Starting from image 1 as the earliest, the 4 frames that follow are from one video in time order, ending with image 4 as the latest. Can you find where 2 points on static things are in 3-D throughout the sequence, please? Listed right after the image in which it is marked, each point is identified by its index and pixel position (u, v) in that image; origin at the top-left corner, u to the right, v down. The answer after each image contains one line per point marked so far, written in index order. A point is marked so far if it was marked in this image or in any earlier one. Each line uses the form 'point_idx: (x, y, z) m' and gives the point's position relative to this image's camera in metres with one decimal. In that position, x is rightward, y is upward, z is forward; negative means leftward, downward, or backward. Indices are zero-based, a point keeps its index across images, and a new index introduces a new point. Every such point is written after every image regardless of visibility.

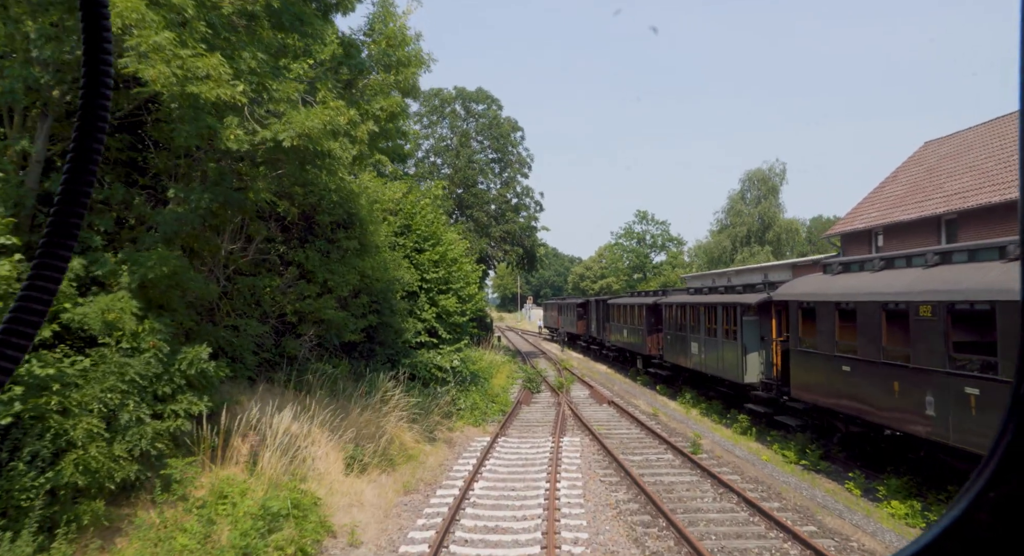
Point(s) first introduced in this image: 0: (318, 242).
0: (-3.5, +0.6, +12.4) m
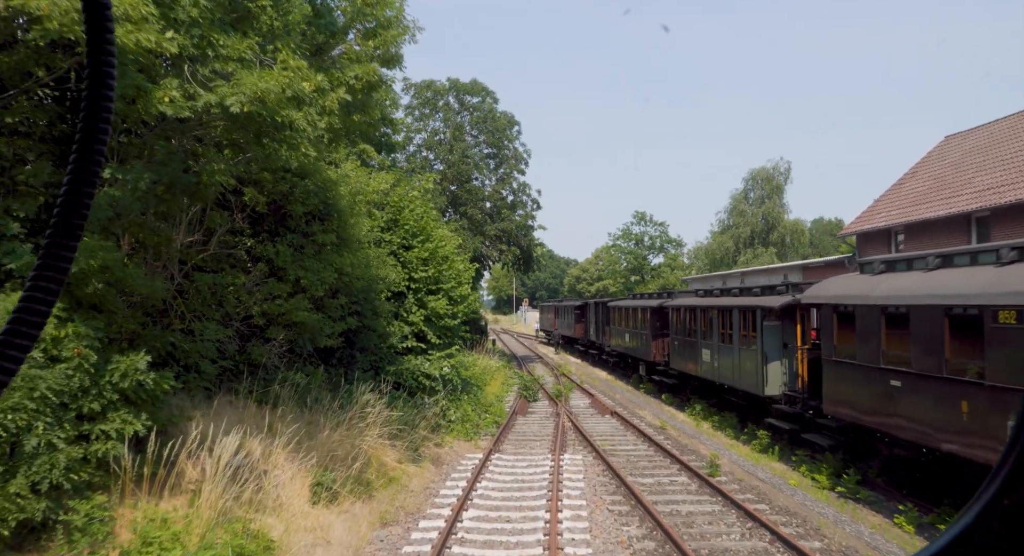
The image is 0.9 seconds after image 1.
0: (-3.5, +0.7, +11.0) m
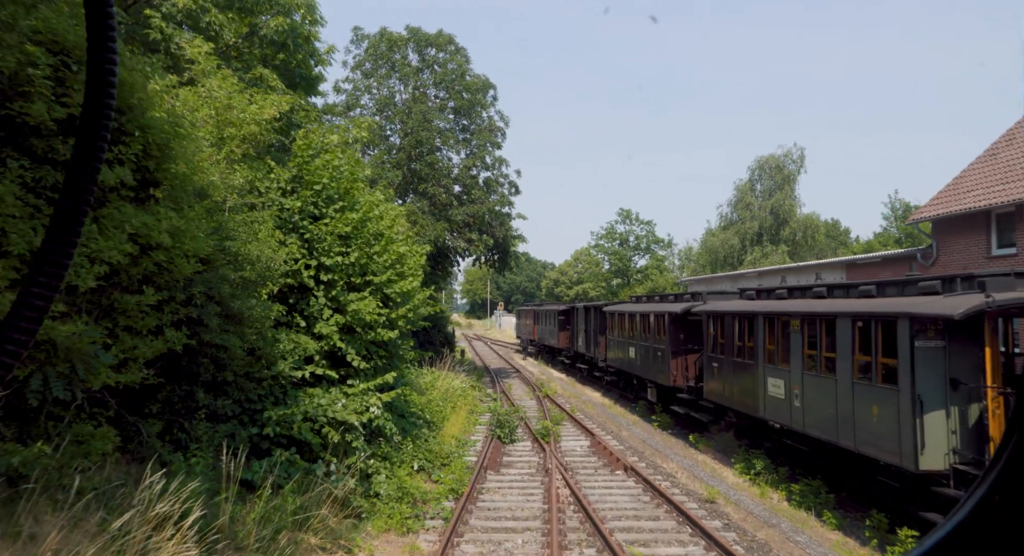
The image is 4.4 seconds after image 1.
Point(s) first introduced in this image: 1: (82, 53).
0: (-3.8, +0.9, +5.5) m
1: (-3.5, +1.8, +5.5) m
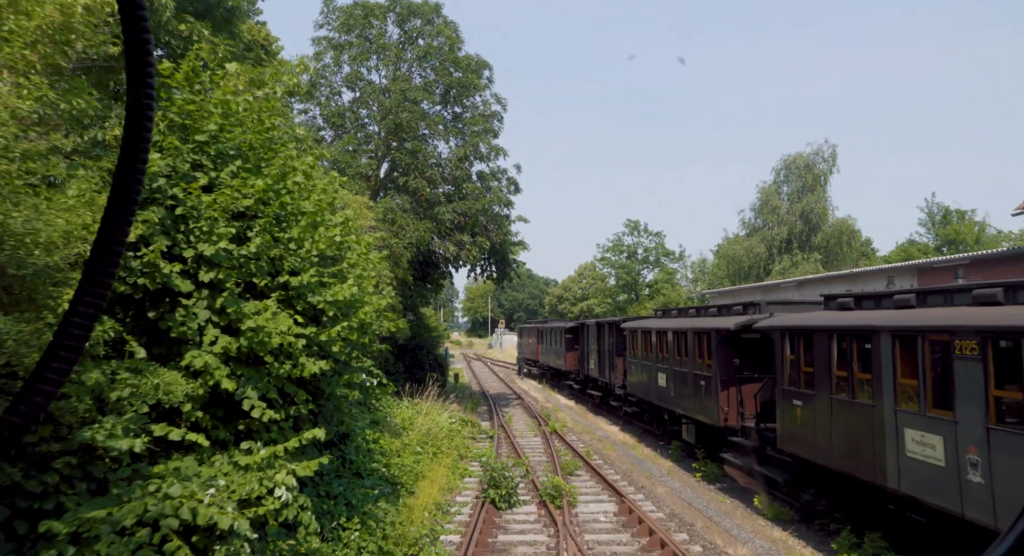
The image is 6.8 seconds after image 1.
0: (-3.9, +1.0, +2.0) m
1: (-3.6, +1.9, +2.0) m
